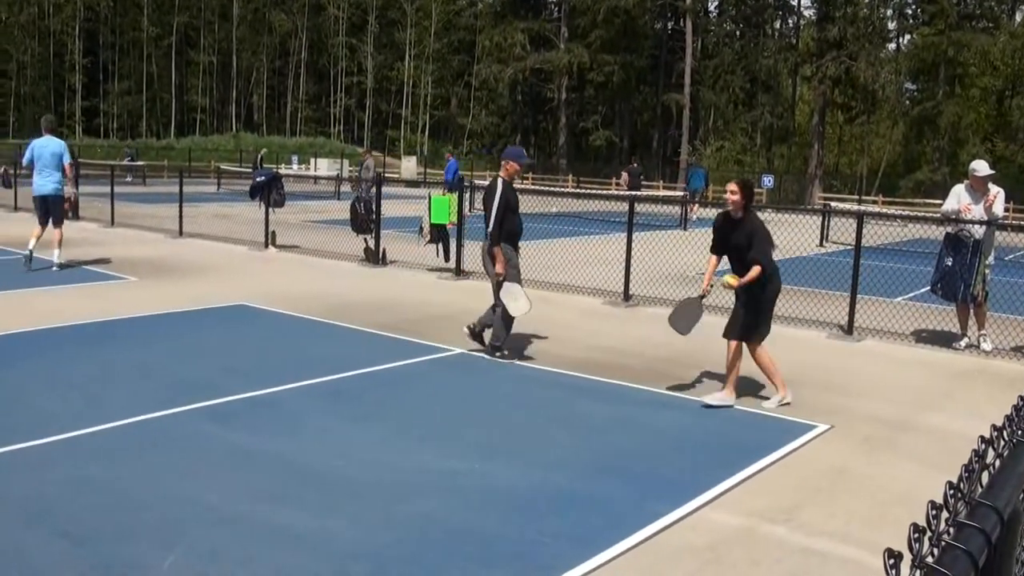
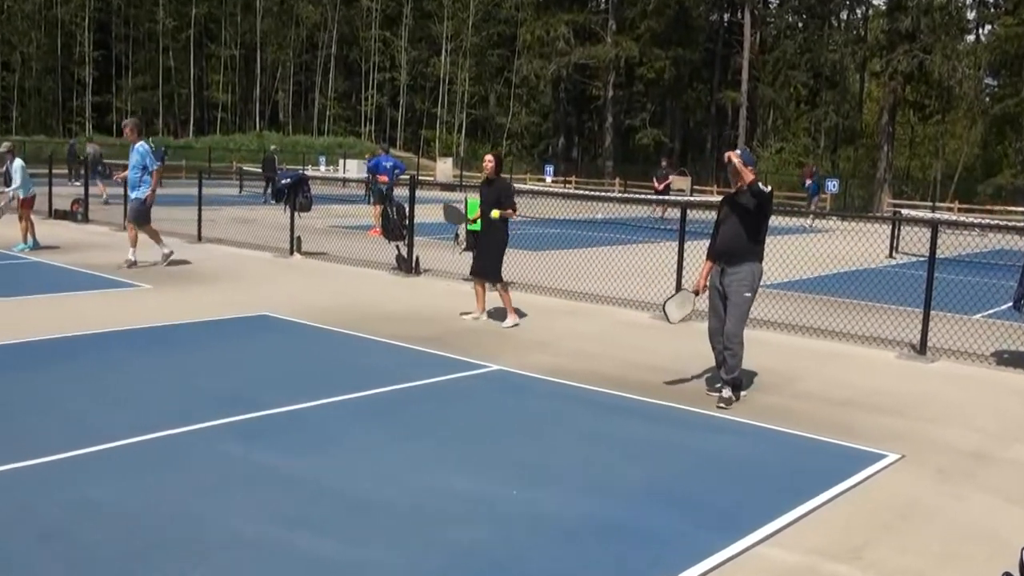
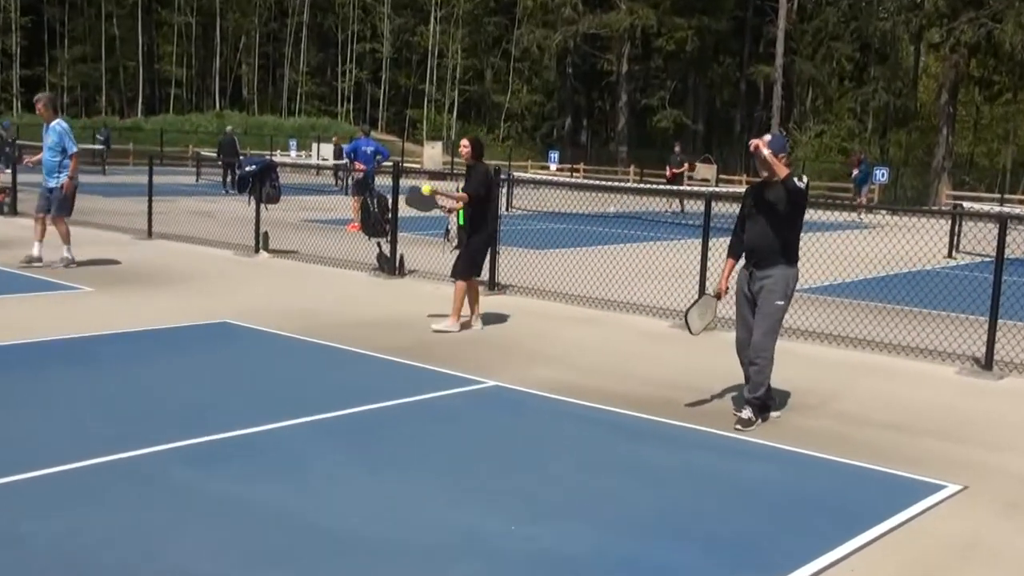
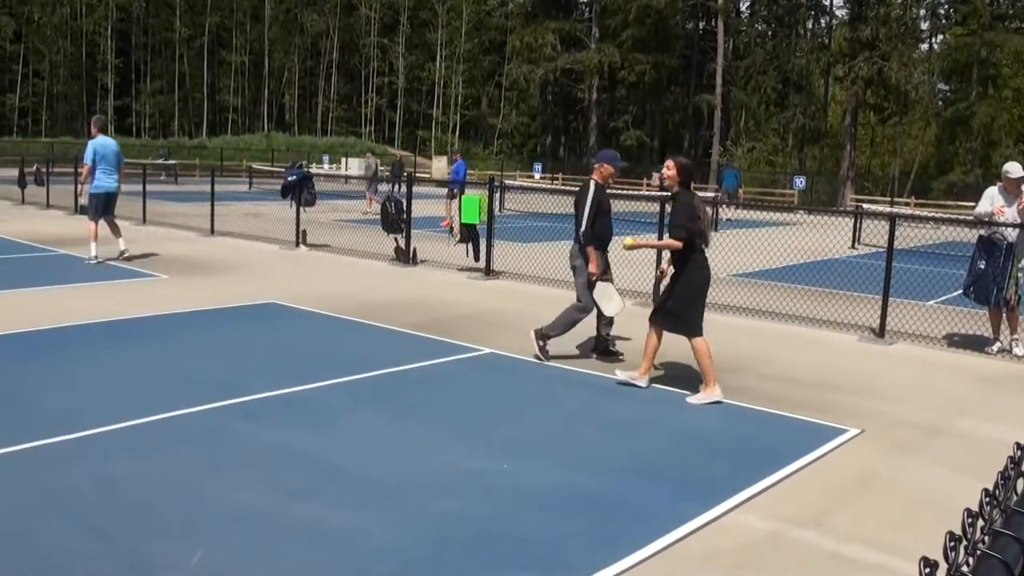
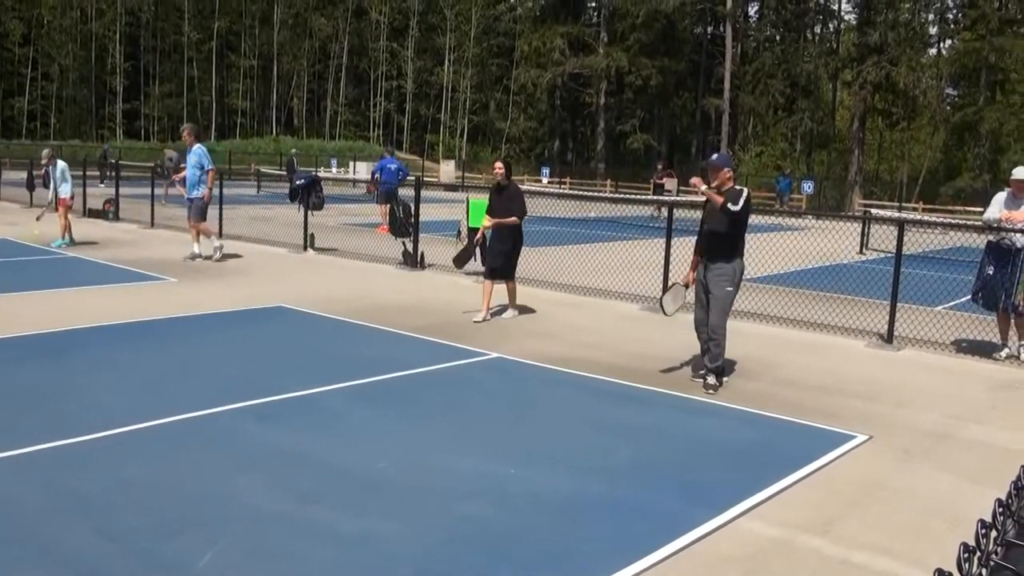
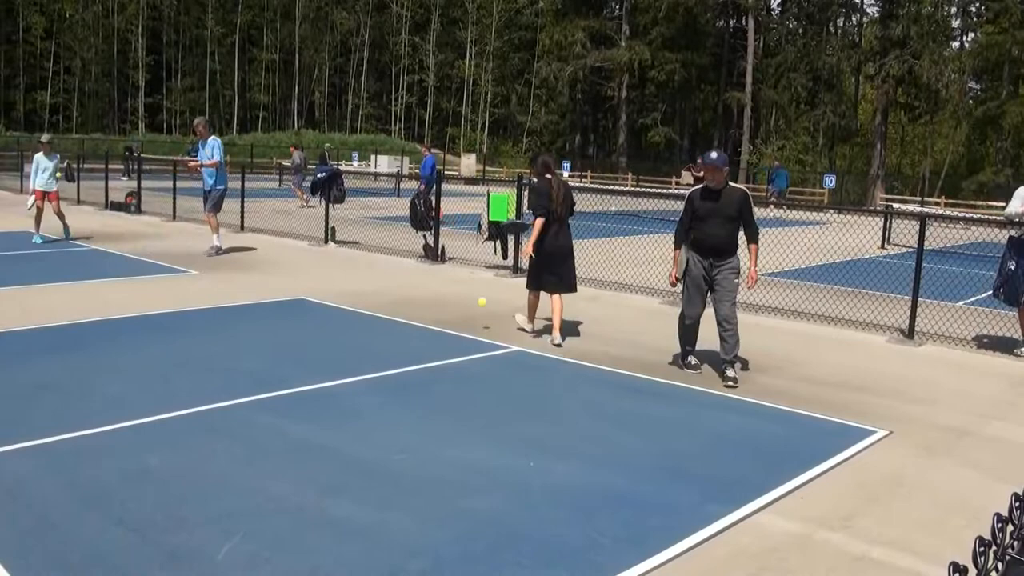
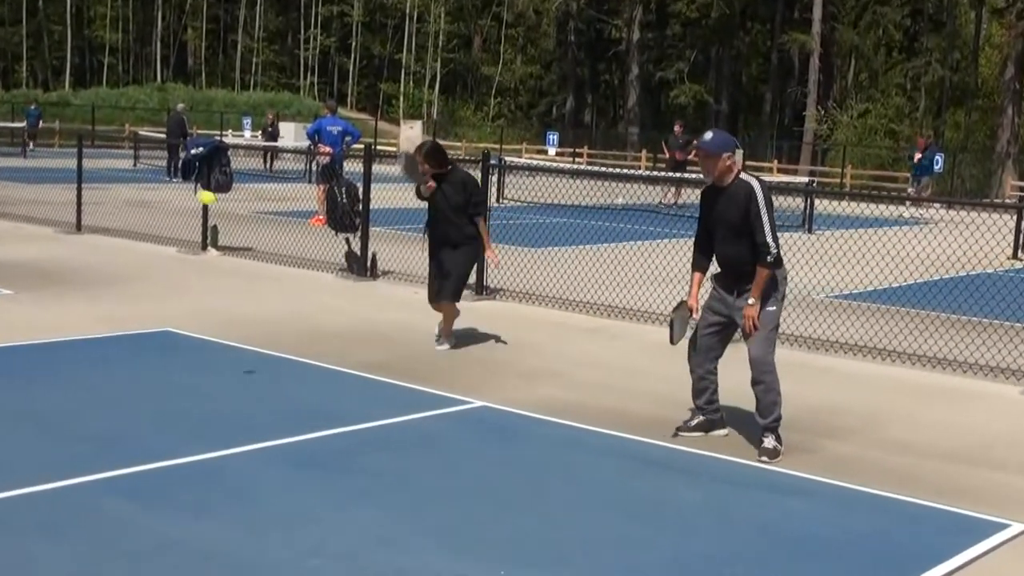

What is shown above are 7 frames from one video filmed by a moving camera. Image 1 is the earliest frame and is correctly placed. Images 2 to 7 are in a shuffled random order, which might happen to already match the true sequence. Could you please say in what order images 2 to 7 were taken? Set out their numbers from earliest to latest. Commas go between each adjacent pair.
4, 6, 5, 2, 3, 7
